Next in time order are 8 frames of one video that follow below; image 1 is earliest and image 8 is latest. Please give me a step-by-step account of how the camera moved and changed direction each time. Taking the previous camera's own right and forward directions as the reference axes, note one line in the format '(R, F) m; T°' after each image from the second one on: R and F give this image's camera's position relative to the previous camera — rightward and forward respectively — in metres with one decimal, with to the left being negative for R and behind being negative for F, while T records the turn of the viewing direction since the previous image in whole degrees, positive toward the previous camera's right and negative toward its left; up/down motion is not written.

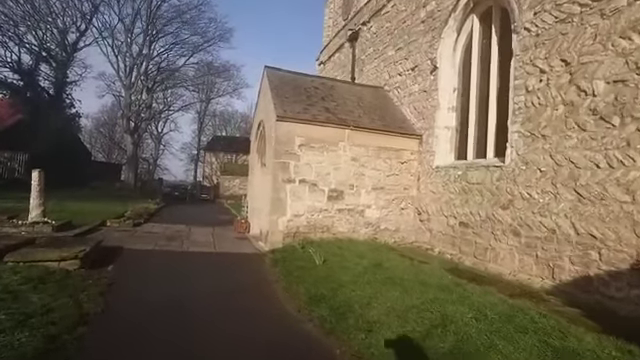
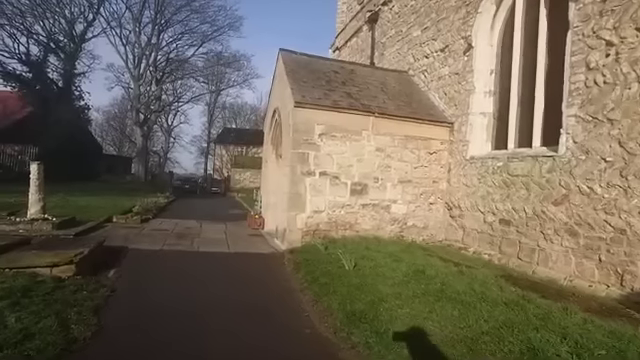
(-0.3, +0.9) m; -1°
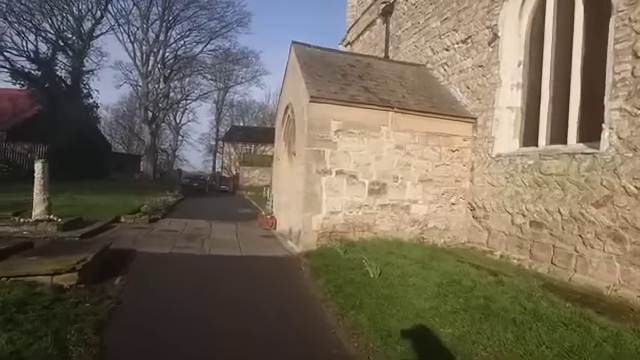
(-0.2, +0.5) m; -1°
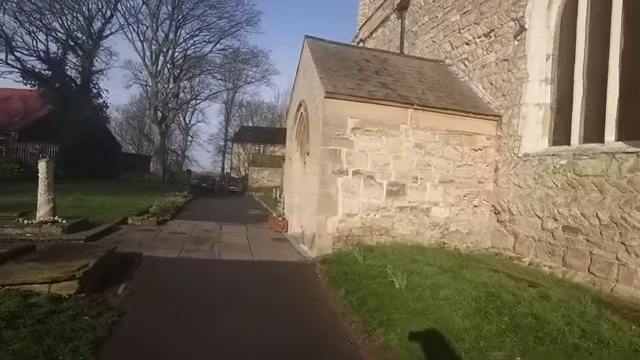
(-0.1, +0.5) m; -1°
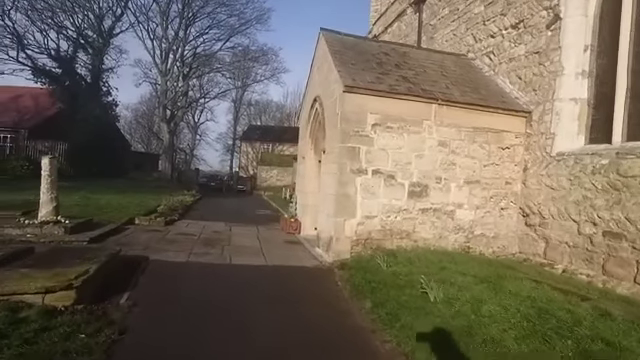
(-0.2, +0.5) m; -1°
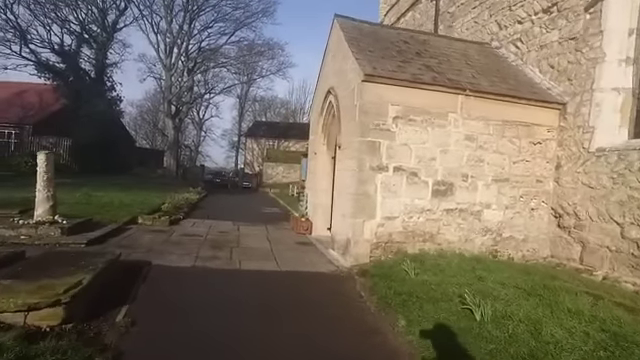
(-0.2, +0.7) m; -1°
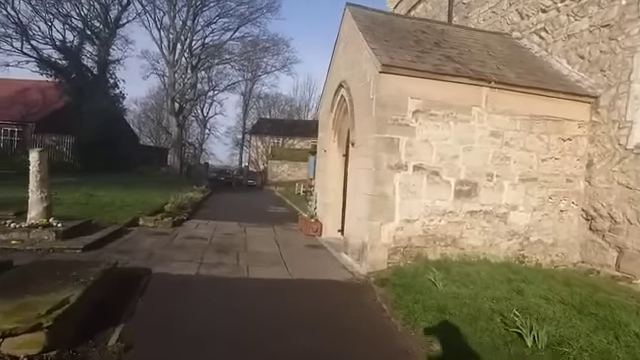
(-0.1, +0.6) m; 0°
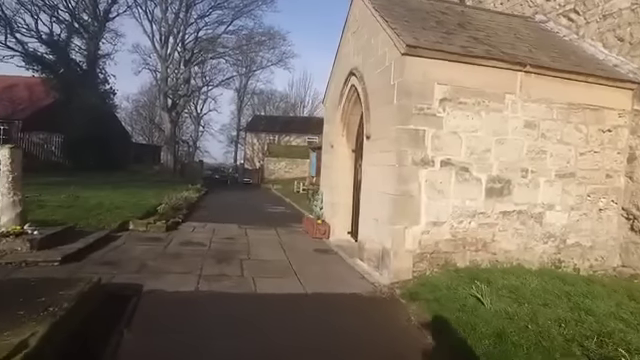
(-0.3, +0.8) m; +1°
